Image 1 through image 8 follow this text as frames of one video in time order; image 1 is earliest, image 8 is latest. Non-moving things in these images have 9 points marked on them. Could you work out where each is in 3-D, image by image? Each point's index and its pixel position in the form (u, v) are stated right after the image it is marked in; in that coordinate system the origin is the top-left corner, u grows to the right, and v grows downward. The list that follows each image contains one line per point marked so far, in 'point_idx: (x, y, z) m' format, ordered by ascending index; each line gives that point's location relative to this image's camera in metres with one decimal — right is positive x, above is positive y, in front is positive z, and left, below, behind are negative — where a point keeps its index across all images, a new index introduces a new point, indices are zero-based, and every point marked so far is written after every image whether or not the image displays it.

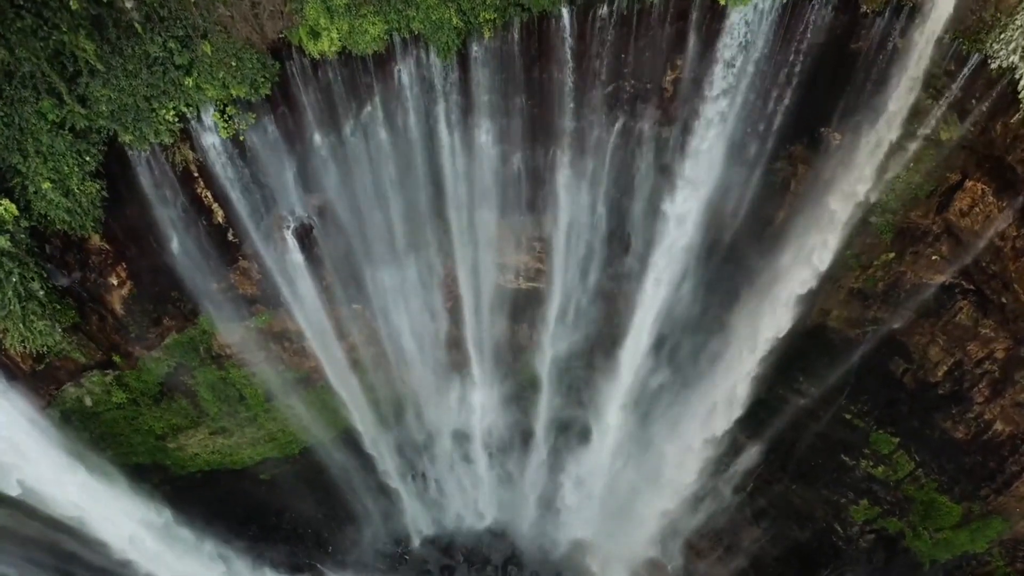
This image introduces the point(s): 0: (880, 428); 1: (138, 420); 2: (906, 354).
0: (+6.0, -2.3, +11.4) m
1: (-6.2, -2.2, +11.6) m
2: (+6.0, -1.0, +10.7) m
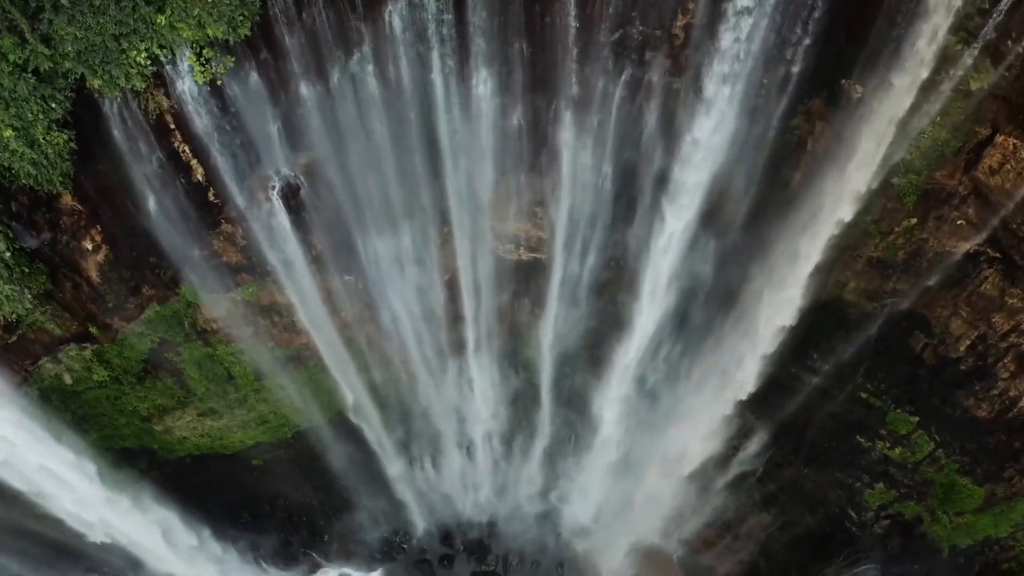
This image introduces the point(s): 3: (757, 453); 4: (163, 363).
0: (+6.0, -1.8, +10.9) m
1: (-6.2, -1.8, +11.0) m
2: (+6.0, -0.6, +10.1) m
3: (+4.4, -3.0, +12.6) m
4: (-5.4, -1.1, +10.7) m
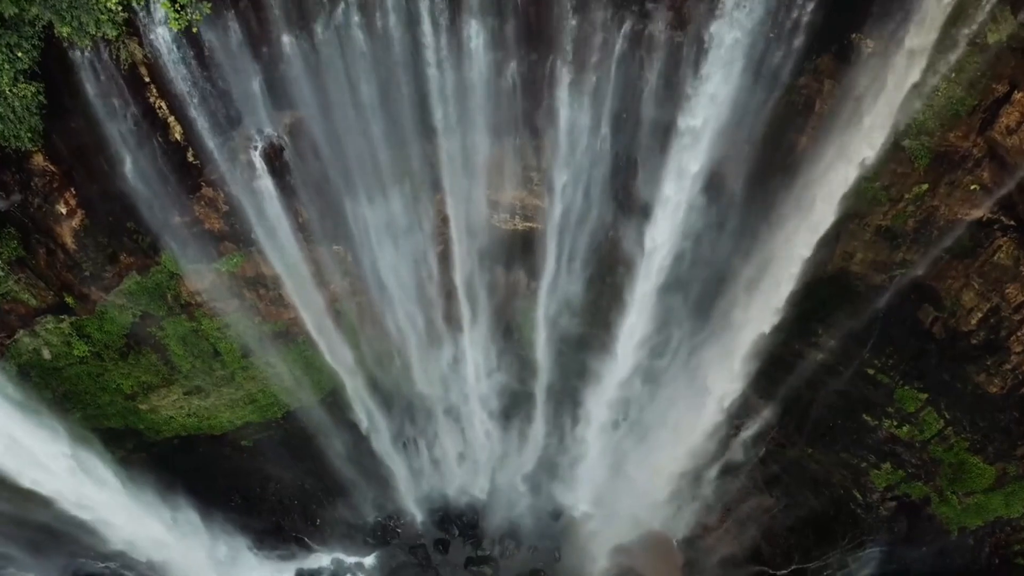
0: (+5.9, -1.4, +10.5) m
1: (-6.2, -1.4, +10.7) m
2: (+5.9, -0.2, +9.8) m
3: (+4.3, -2.5, +12.2) m
4: (-5.4, -0.7, +10.3) m
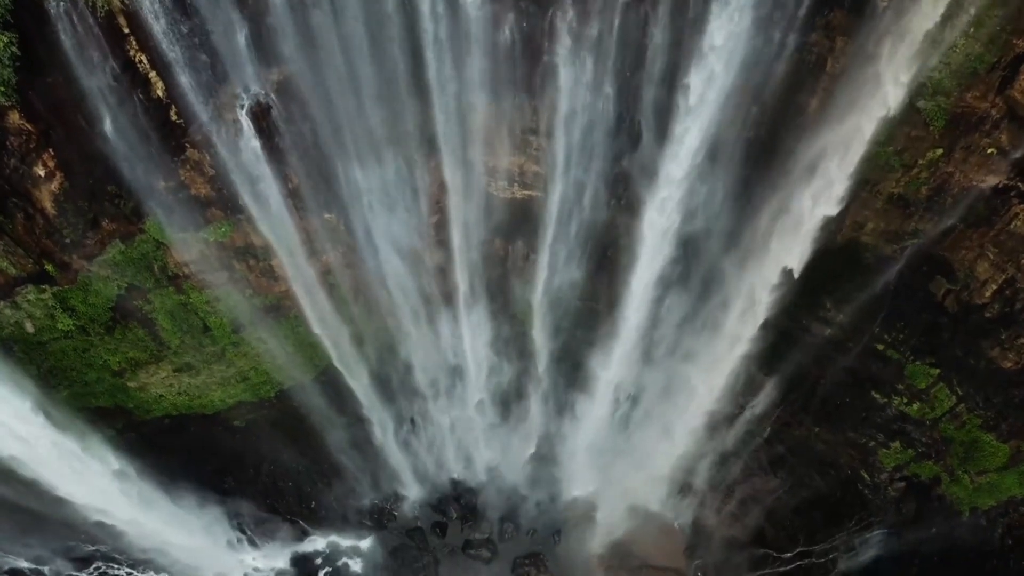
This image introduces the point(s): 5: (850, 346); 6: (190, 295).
0: (+5.9, -1.0, +10.2) m
1: (-6.2, -1.0, +10.3) m
2: (+5.9, +0.2, +9.4) m
3: (+4.3, -2.1, +11.9) m
4: (-5.4, -0.3, +10.0) m
5: (+5.1, -0.9, +10.6) m
6: (-4.7, -0.1, +10.1) m
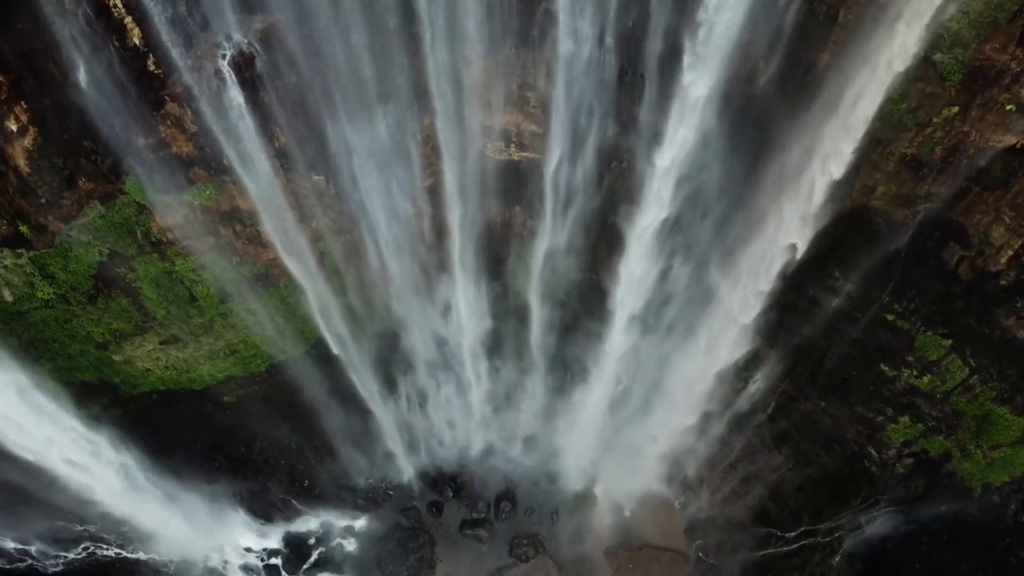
0: (+5.8, -0.6, +9.8) m
1: (-6.3, -0.5, +10.0) m
2: (+5.8, +0.7, +9.1) m
3: (+4.3, -1.6, +11.6) m
4: (-5.5, +0.1, +9.6) m
5: (+5.1, -0.4, +10.3) m
6: (-4.7, +0.3, +9.8) m
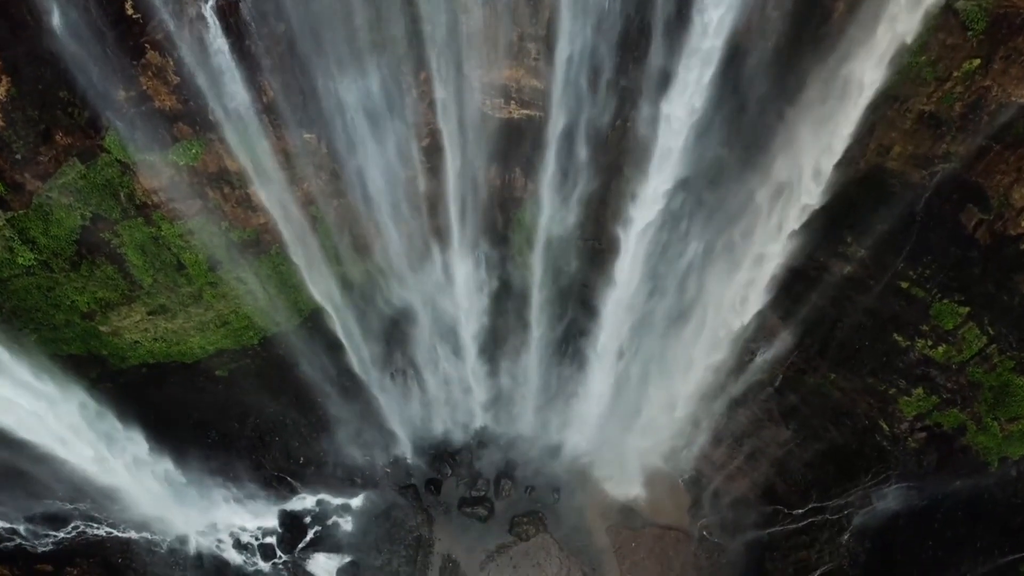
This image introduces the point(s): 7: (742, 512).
0: (+5.8, -0.1, +9.5) m
1: (-6.3, -0.1, +9.6) m
2: (+5.8, +1.1, +8.7) m
3: (+4.3, -1.1, +11.2) m
4: (-5.5, +0.6, +9.2) m
5: (+5.1, +0.1, +9.9) m
6: (-4.7, +0.8, +9.4) m
7: (+4.0, -3.9, +12.1) m
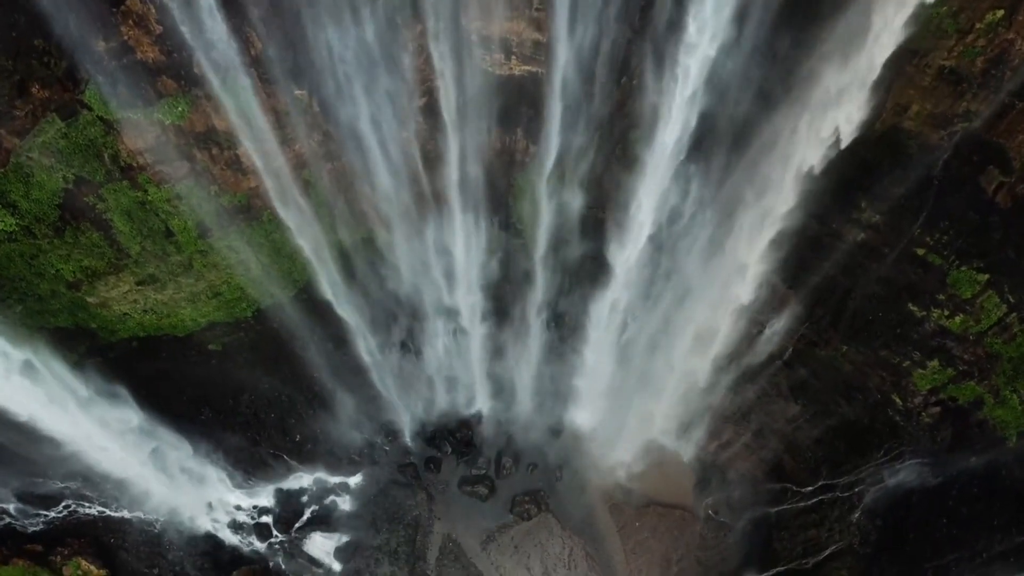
0: (+5.9, +0.3, +9.1) m
1: (-6.3, +0.4, +9.3) m
2: (+5.8, +1.6, +8.3) m
3: (+4.3, -0.7, +10.9) m
4: (-5.5, +1.0, +8.9) m
5: (+5.1, +0.5, +9.5) m
6: (-4.7, +1.2, +9.0) m
7: (+4.0, -3.4, +11.8) m
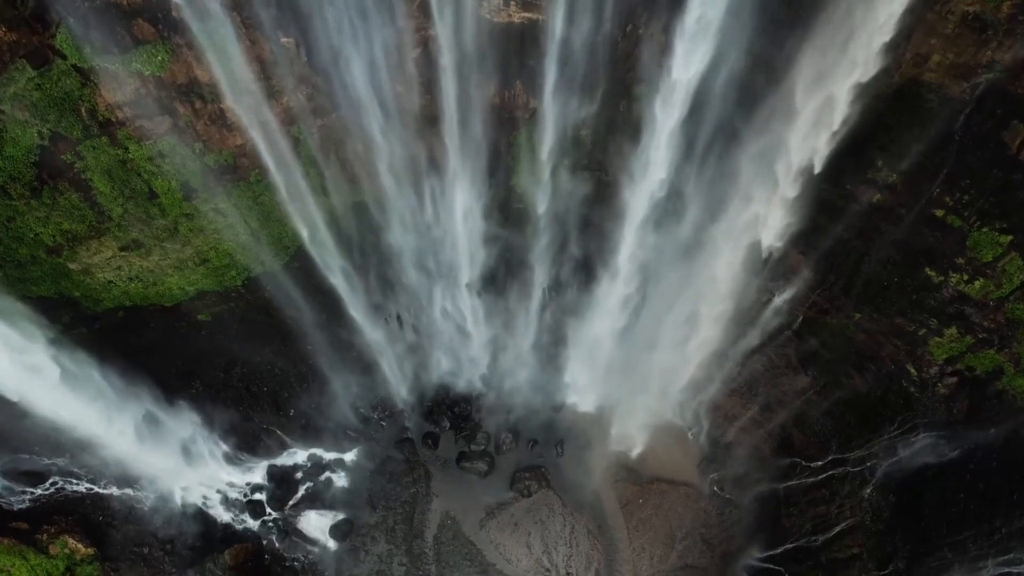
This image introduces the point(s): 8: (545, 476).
0: (+5.9, +0.8, +8.6) m
1: (-6.3, +0.8, +8.9) m
2: (+5.8, +2.0, +7.8) m
3: (+4.3, -0.2, +10.5) m
4: (-5.5, +1.4, +8.5) m
5: (+5.1, +1.0, +9.1) m
6: (-4.7, +1.7, +8.6) m
7: (+4.0, -2.9, +11.4) m
8: (+0.5, -3.0, +11.5) m
